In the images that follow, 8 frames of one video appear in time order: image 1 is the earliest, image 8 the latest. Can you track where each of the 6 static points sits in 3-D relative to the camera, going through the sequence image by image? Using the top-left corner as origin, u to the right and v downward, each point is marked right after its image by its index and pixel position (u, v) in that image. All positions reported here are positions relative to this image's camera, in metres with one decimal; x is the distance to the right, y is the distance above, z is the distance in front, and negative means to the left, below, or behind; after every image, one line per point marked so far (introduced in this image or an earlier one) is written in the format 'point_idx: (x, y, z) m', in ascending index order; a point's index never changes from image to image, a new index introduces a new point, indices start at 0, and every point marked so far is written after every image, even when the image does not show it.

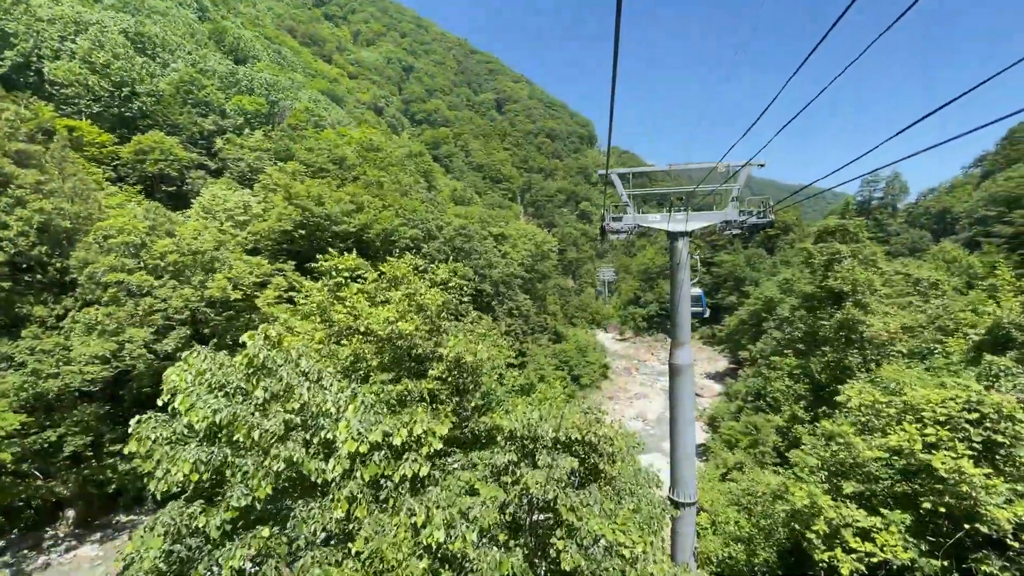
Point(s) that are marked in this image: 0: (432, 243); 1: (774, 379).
0: (-3.1, +1.8, +18.3) m
1: (+8.0, -2.9, +14.4) m
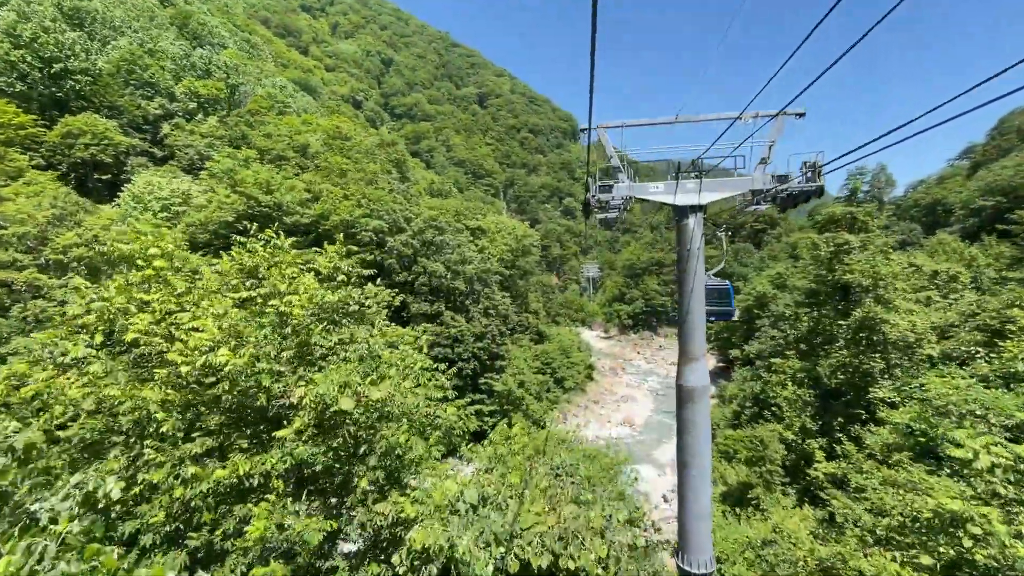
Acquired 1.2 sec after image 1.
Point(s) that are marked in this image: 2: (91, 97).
0: (-3.9, +1.8, +16.6) m
1: (+7.3, -2.7, +13.0) m
2: (-17.1, +7.8, +19.5) m
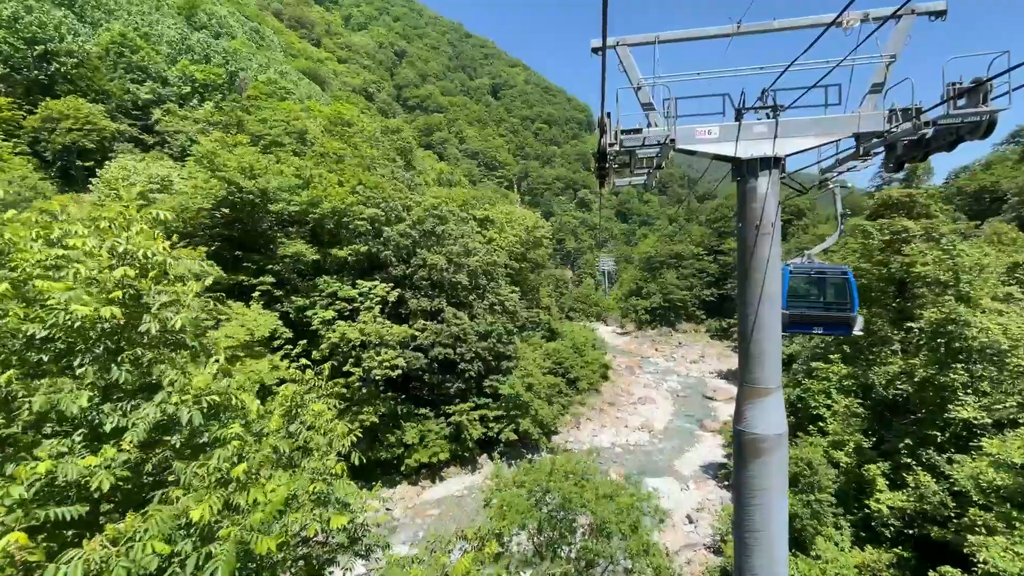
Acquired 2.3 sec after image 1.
0: (-3.7, +2.0, +15.3) m
1: (+7.4, -2.6, +11.4) m
2: (-16.8, +8.0, +18.5) m
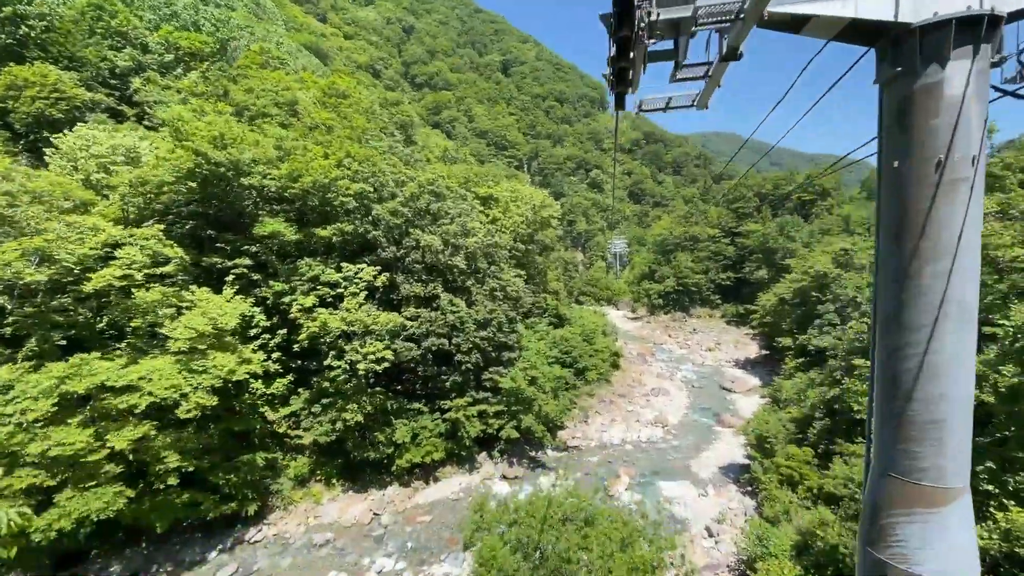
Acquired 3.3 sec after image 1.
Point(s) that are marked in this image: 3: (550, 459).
0: (-3.6, +2.5, +13.9) m
1: (+7.4, -2.3, +10.0) m
2: (-16.6, +8.6, +17.2) m
3: (+1.2, -5.2, +14.7) m
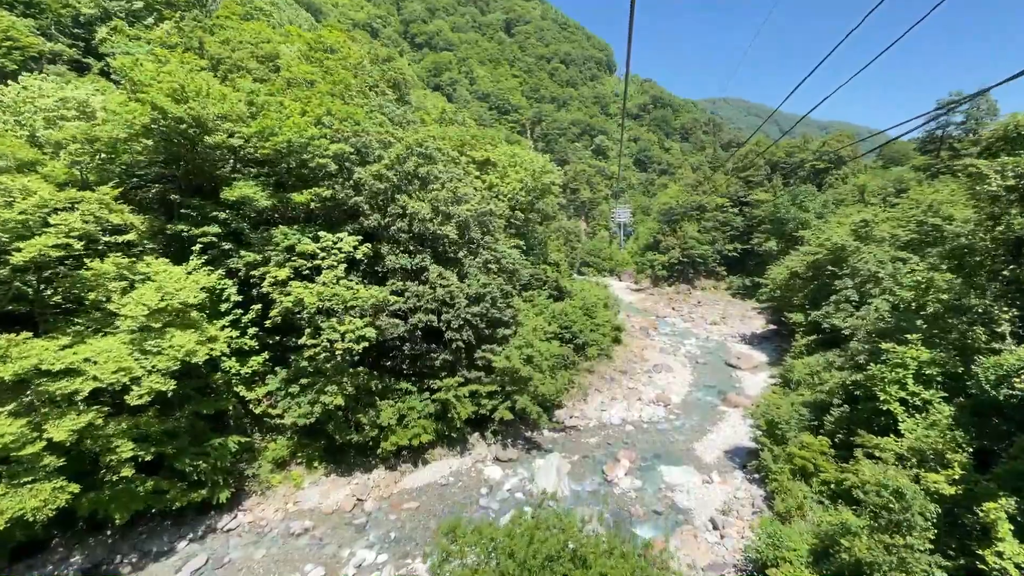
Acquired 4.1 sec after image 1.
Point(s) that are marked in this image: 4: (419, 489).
0: (-3.7, +3.3, +12.7) m
1: (+7.2, -1.9, +9.0) m
2: (-16.6, +9.7, +15.7) m
3: (+1.0, -4.4, +14.0) m
4: (-2.2, -4.8, +11.5) m
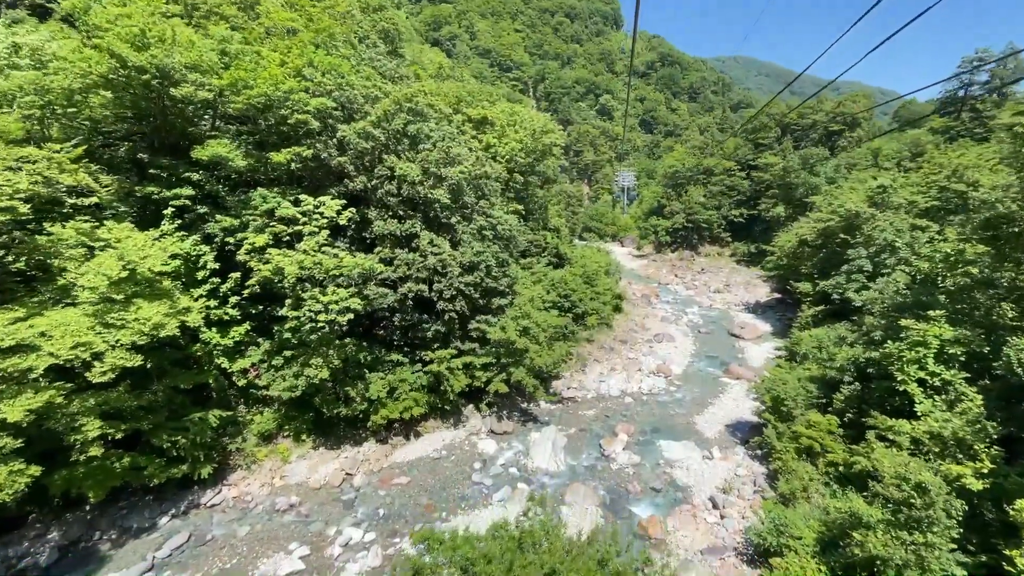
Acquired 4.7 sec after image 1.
0: (-3.8, +4.1, +11.8) m
1: (+7.1, -1.4, +8.5) m
2: (-16.7, +10.8, +14.3) m
3: (+0.9, -3.5, +13.6) m
4: (-2.3, -4.1, +11.2) m
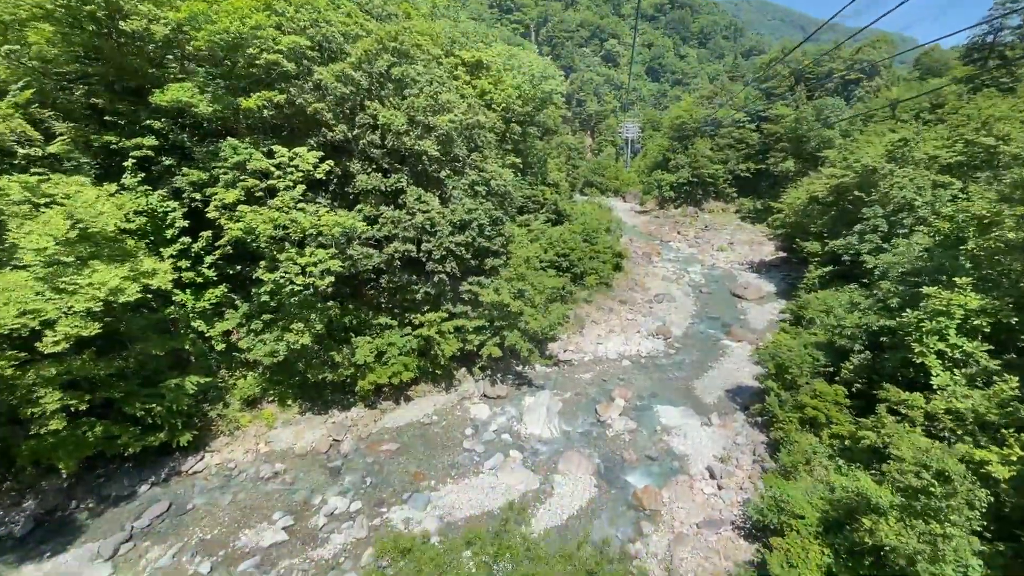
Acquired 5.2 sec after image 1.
0: (-3.9, +5.0, +10.7) m
1: (+6.9, -0.8, +7.9) m
2: (-16.8, +12.0, +12.6) m
3: (+0.7, -2.4, +13.2) m
4: (-2.5, -3.2, +10.8) m
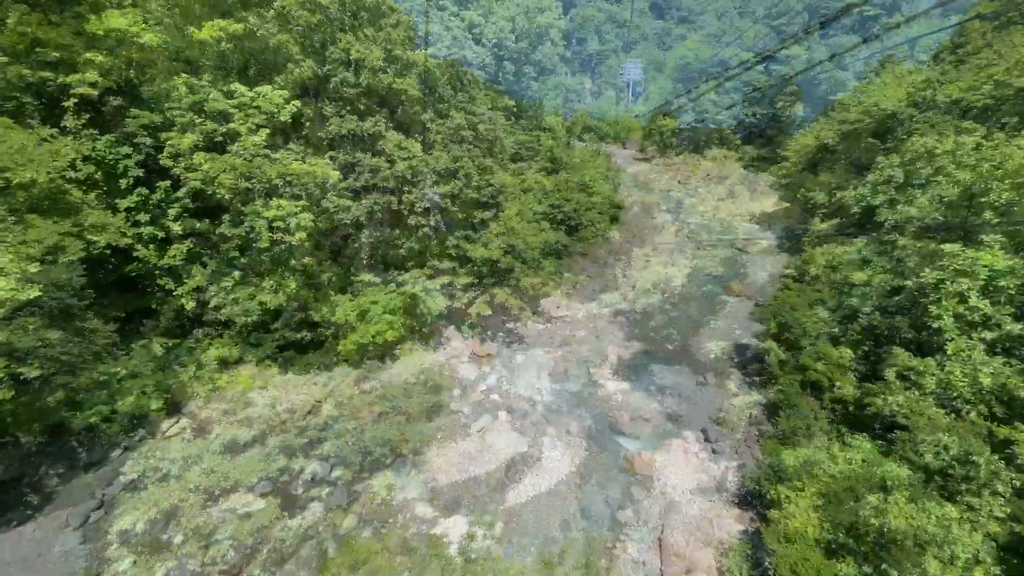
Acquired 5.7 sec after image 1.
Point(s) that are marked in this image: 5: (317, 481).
0: (-4.1, +5.9, +9.5) m
1: (+6.7, -0.2, +7.4) m
2: (-17.0, +13.1, +10.5) m
3: (+0.5, -1.2, +12.8) m
4: (-2.7, -2.2, +10.5) m
5: (-3.3, -3.3, +8.2) m
